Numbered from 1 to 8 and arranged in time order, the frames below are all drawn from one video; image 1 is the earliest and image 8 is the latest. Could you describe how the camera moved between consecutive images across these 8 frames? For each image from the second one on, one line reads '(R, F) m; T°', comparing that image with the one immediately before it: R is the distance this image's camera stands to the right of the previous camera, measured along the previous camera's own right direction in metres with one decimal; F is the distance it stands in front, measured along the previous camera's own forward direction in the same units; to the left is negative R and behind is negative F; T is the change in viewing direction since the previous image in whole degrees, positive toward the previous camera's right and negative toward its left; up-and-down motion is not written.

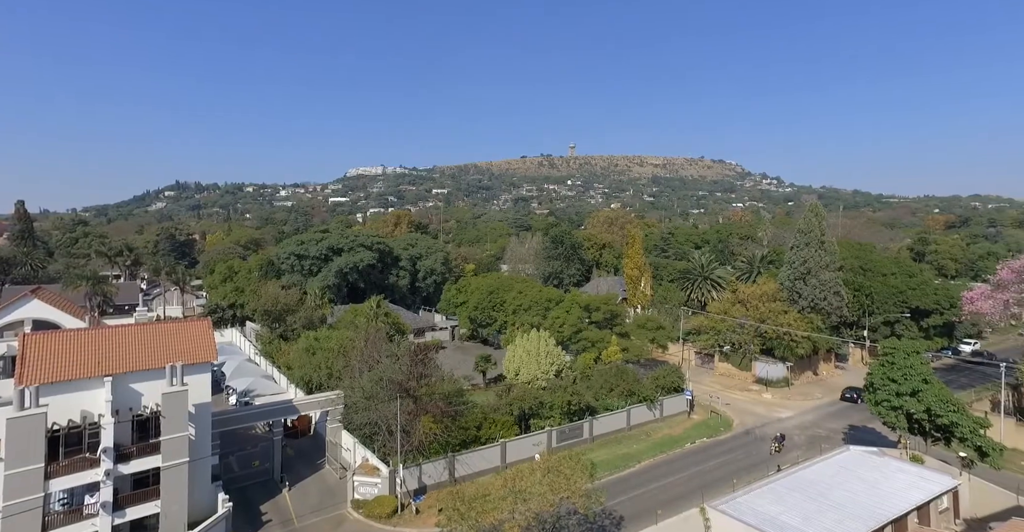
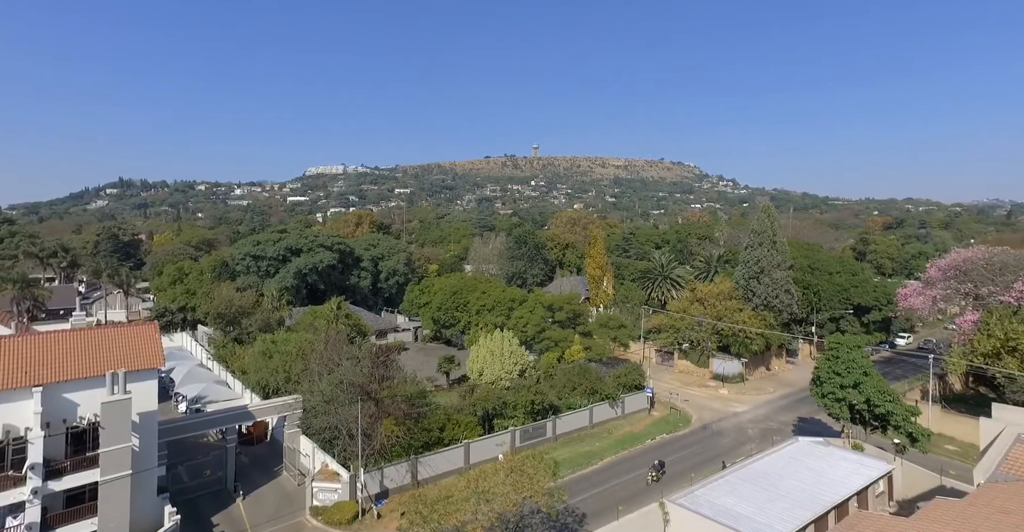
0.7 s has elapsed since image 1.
(+0.1, -1.1) m; +3°
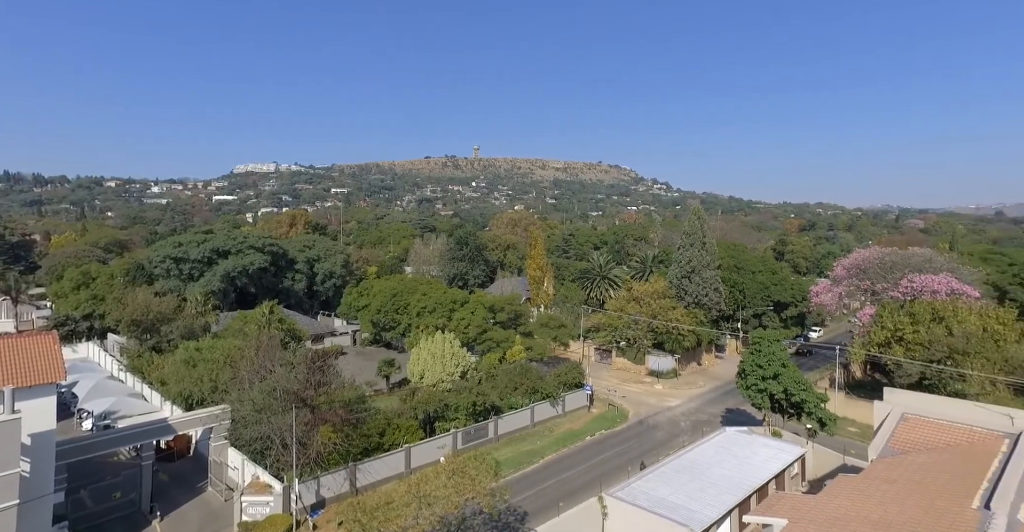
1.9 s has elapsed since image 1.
(0.0, -1.3) m; +6°
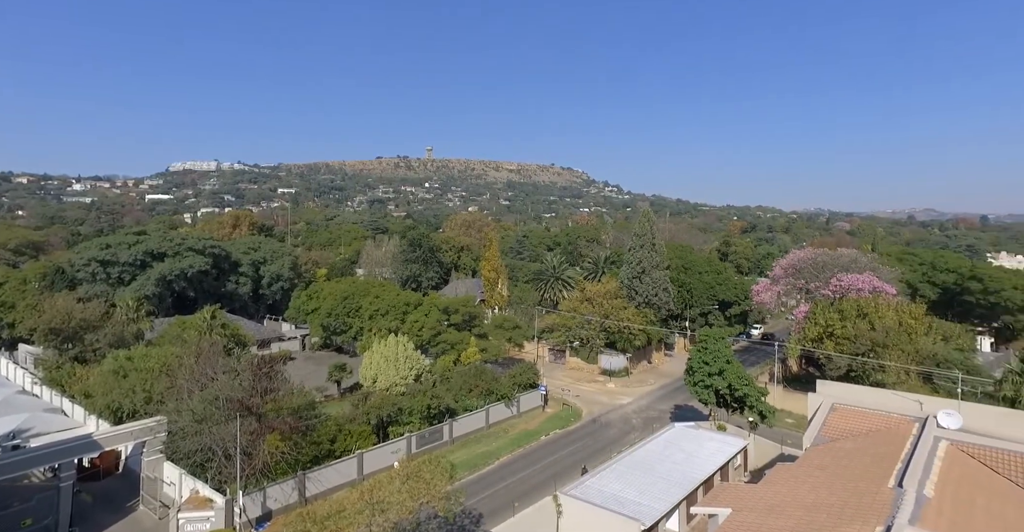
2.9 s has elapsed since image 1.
(0.0, -0.7) m; +4°
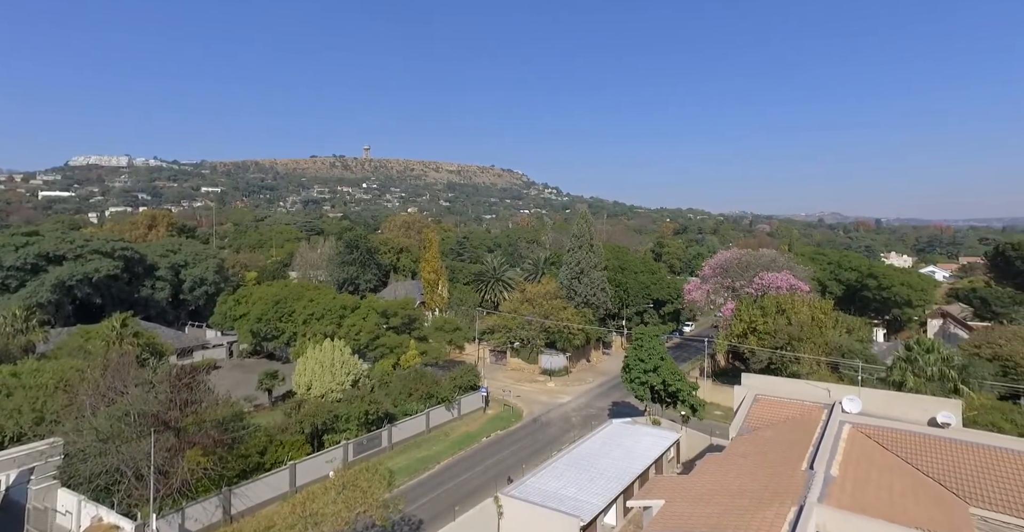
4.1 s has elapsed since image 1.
(+0.1, -0.5) m; +6°
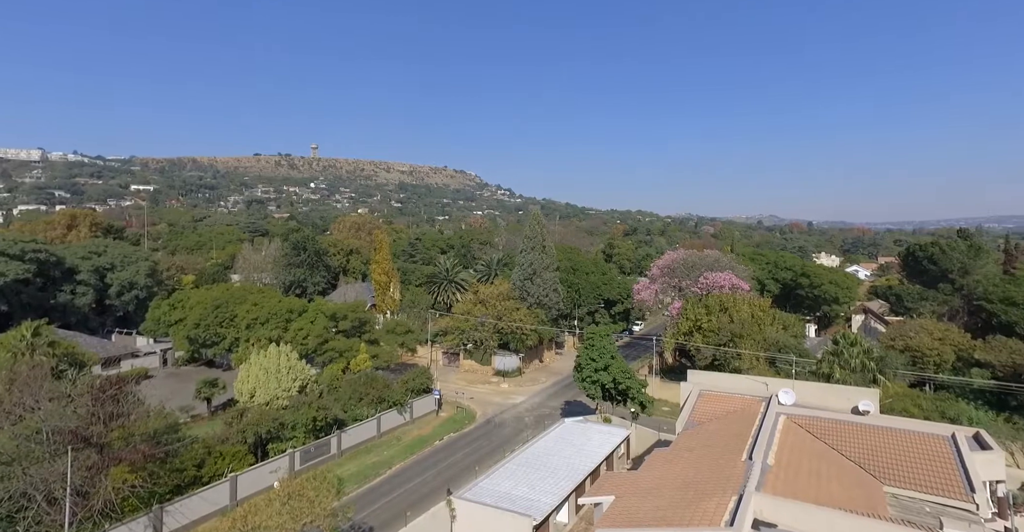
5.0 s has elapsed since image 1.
(0.0, -0.3) m; +4°
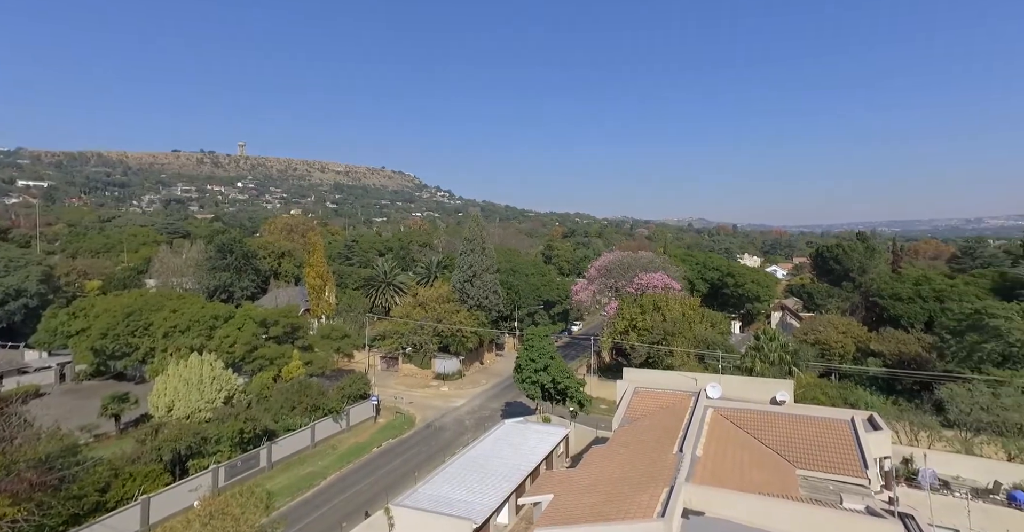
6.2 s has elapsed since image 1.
(0.0, -0.2) m; +6°
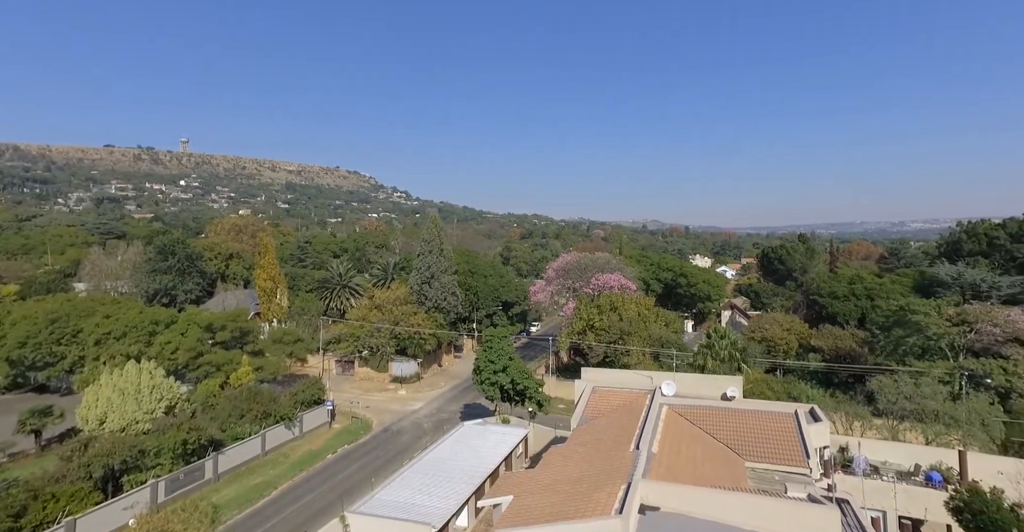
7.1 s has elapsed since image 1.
(+0.1, 0.0) m; +4°
